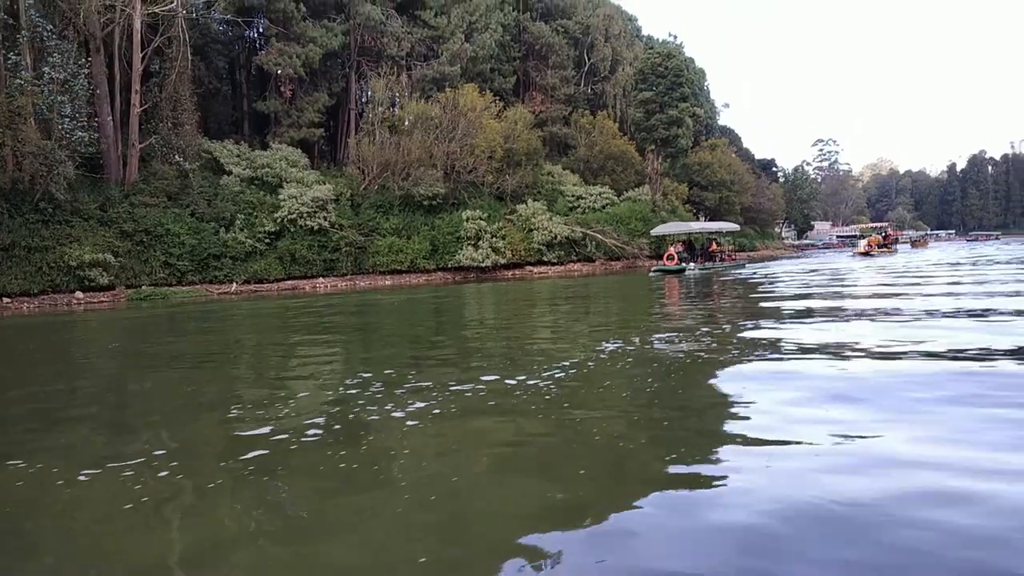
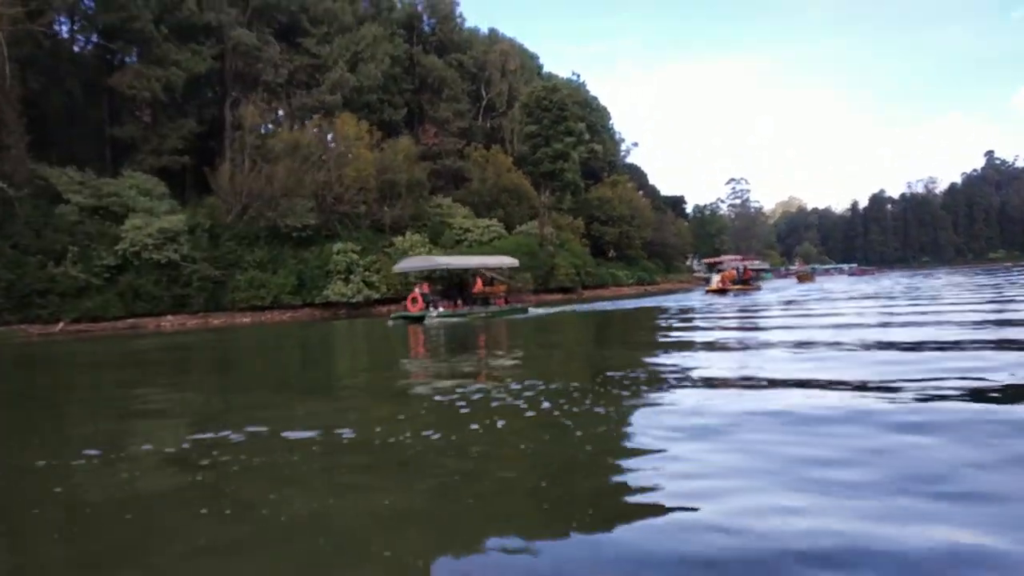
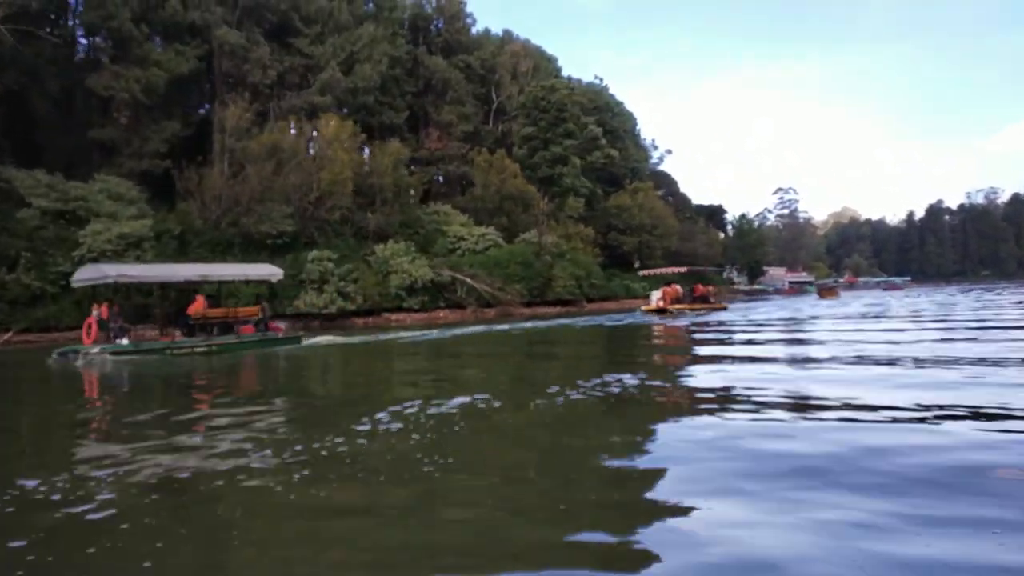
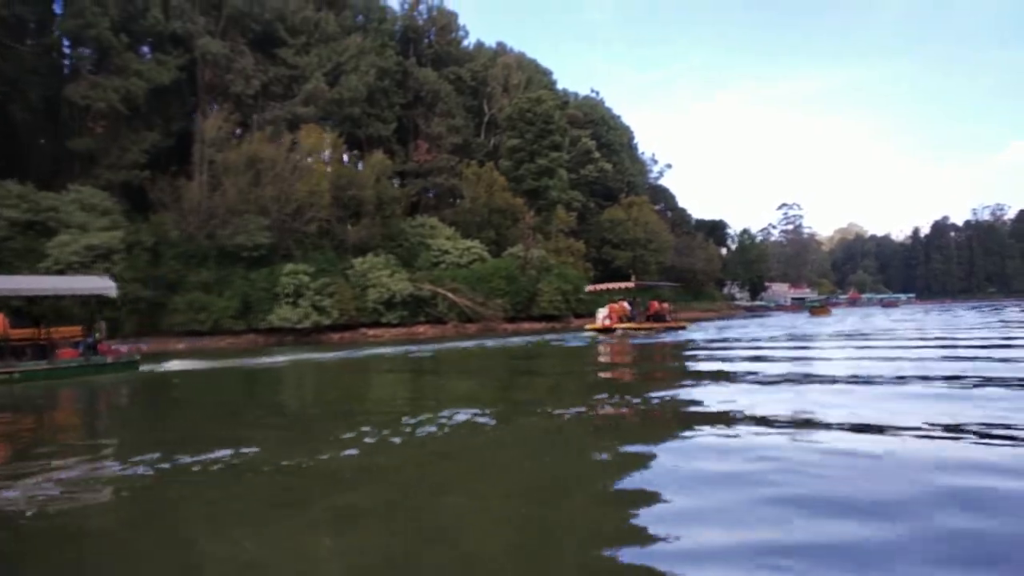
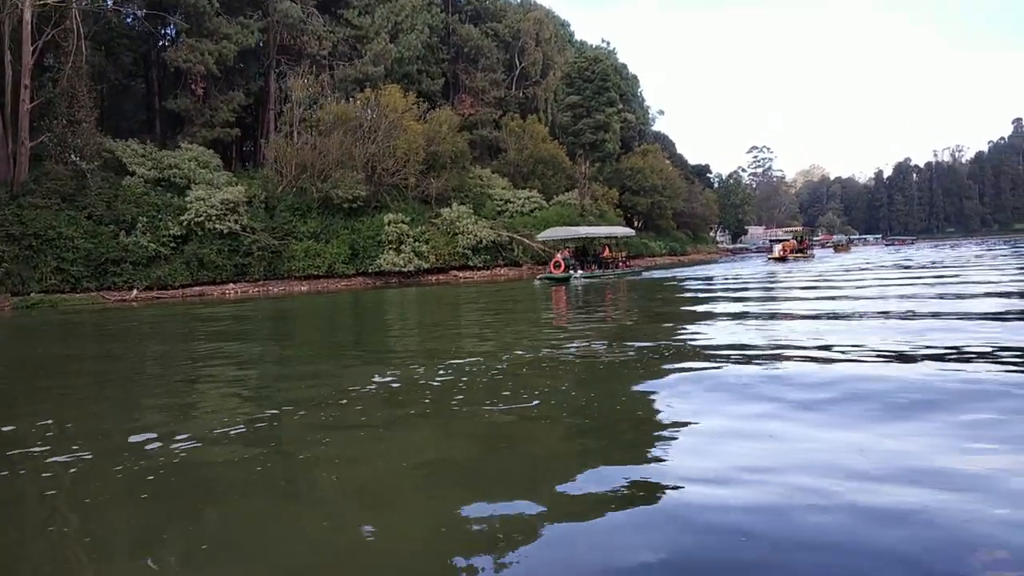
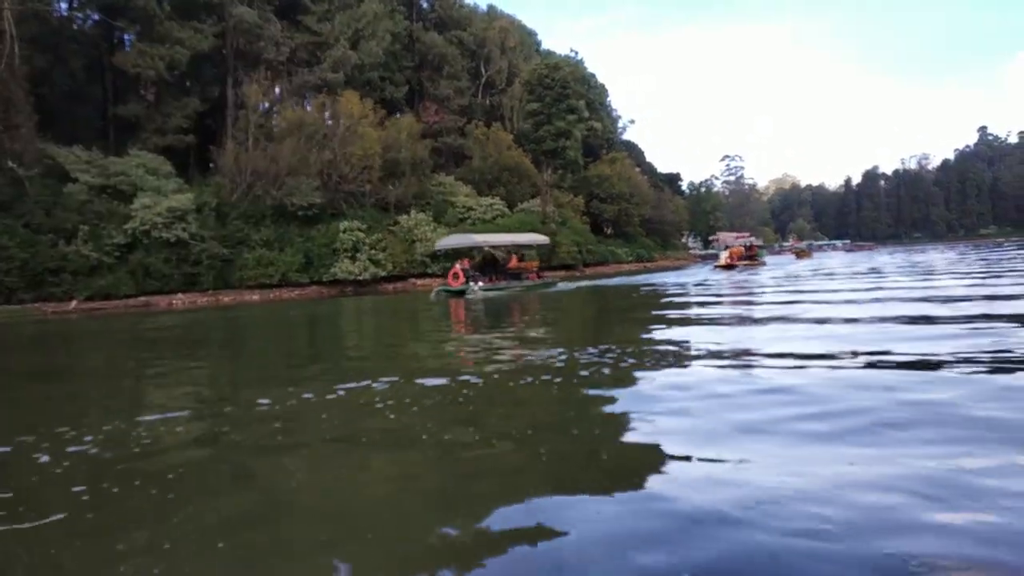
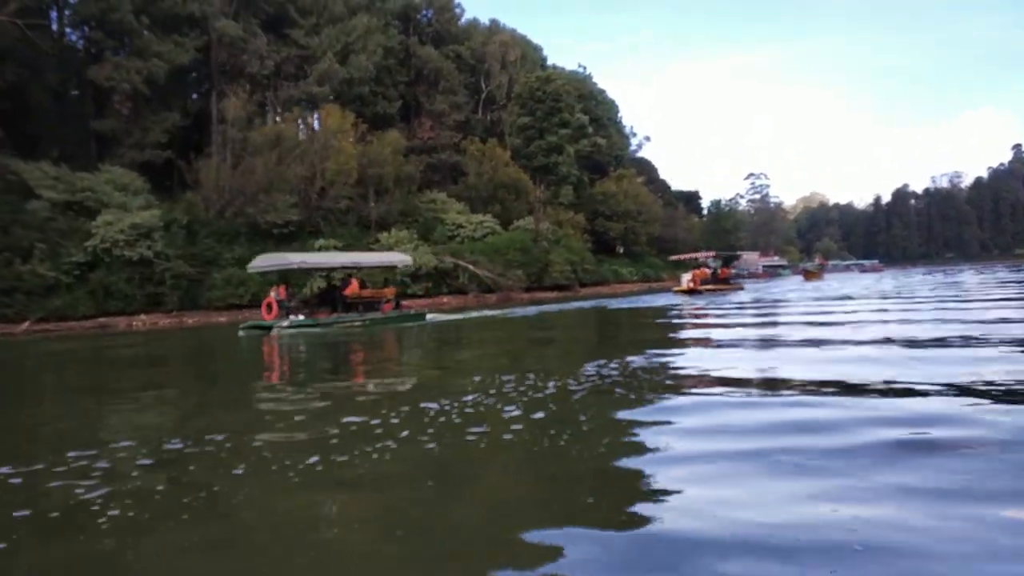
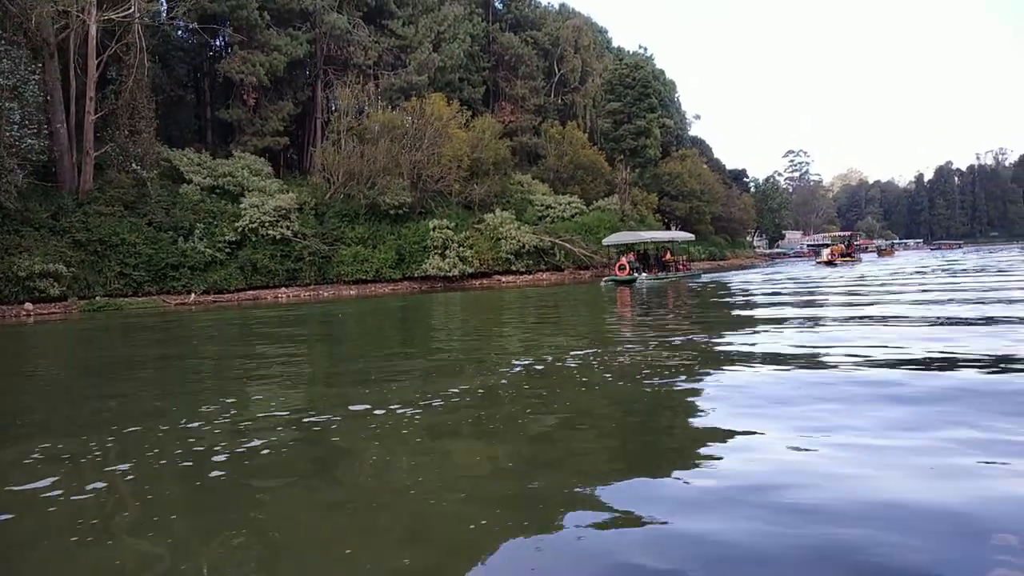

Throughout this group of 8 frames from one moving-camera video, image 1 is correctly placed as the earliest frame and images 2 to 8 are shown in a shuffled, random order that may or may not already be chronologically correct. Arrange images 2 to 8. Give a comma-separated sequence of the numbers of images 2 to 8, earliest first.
8, 5, 6, 2, 7, 3, 4
